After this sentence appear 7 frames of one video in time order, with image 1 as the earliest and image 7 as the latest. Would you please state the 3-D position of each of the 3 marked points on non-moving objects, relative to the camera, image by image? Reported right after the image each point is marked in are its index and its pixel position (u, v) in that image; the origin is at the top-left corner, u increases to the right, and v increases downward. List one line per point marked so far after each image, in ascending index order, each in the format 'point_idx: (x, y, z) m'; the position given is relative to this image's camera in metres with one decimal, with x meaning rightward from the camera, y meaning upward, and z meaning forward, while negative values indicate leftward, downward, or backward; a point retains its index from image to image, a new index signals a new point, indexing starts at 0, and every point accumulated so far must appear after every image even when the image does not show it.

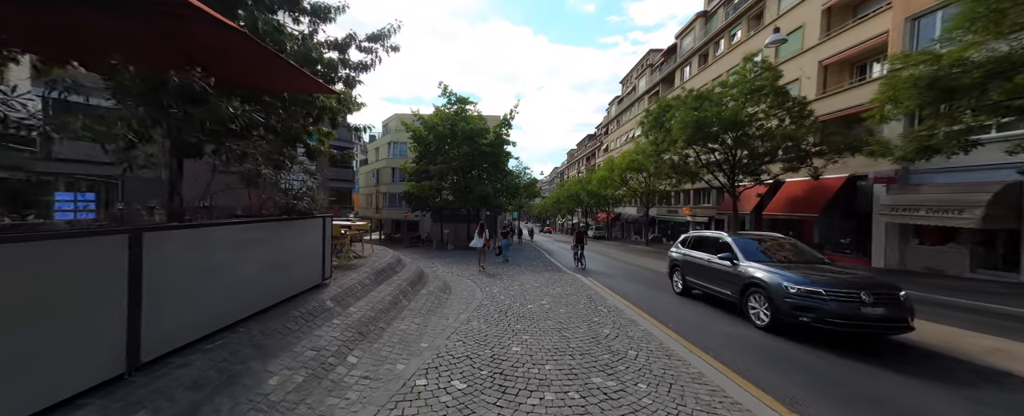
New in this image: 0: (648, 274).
0: (+6.3, -3.0, +14.0) m
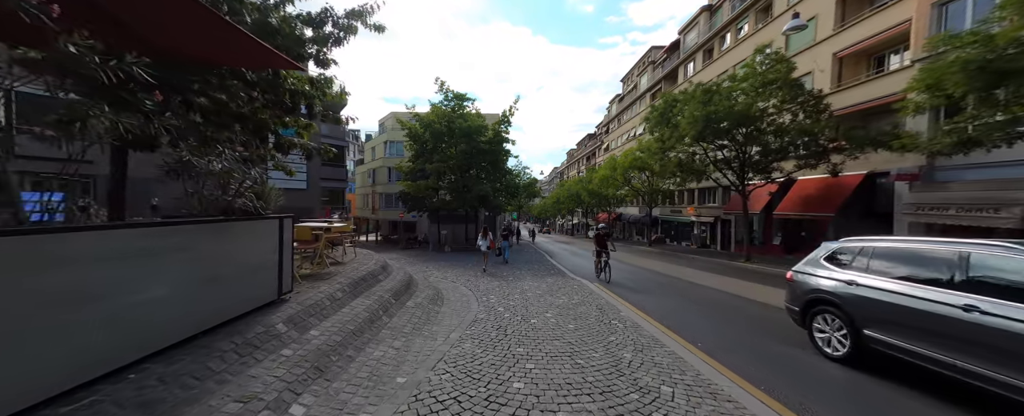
0: (+6.3, -3.0, +13.2) m
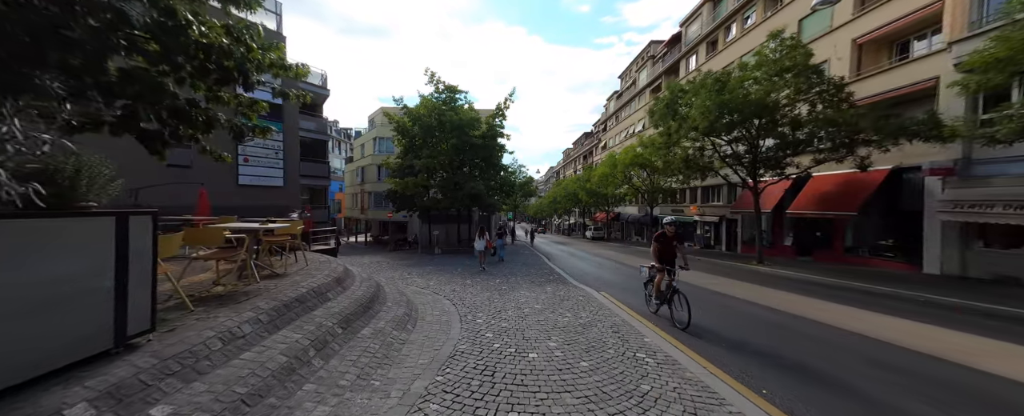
0: (+6.1, -2.9, +11.9) m
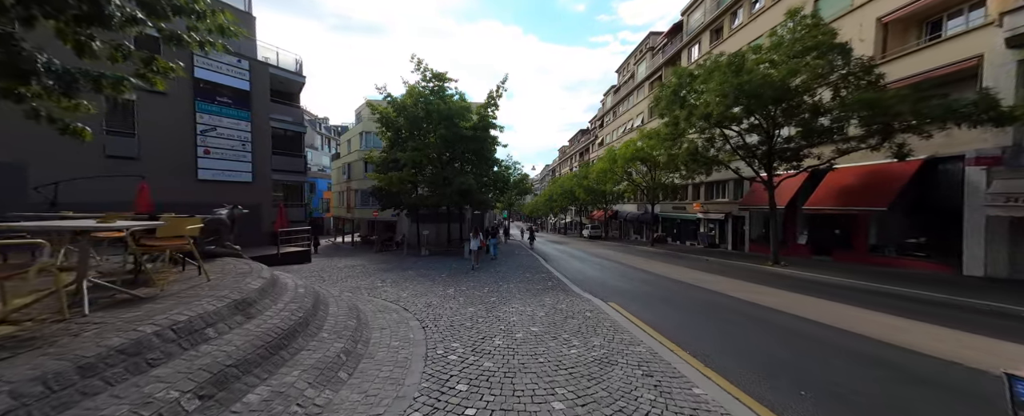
0: (+5.8, -2.8, +10.5) m
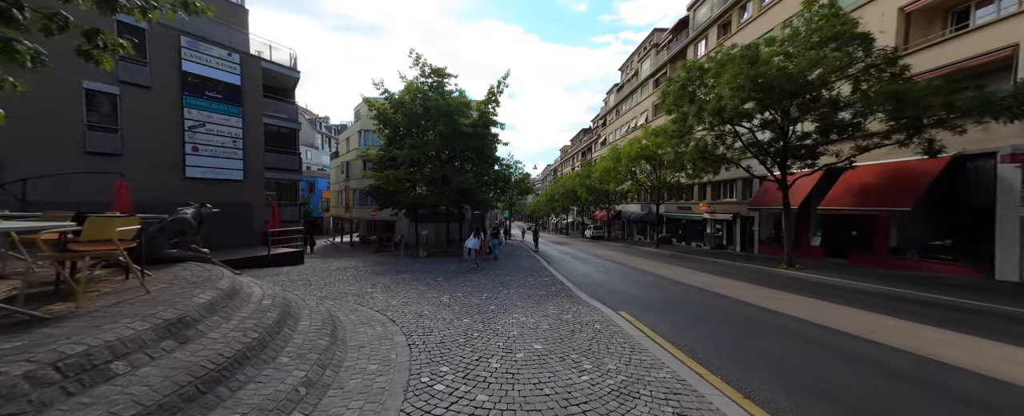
0: (+5.9, -2.7, +9.8) m
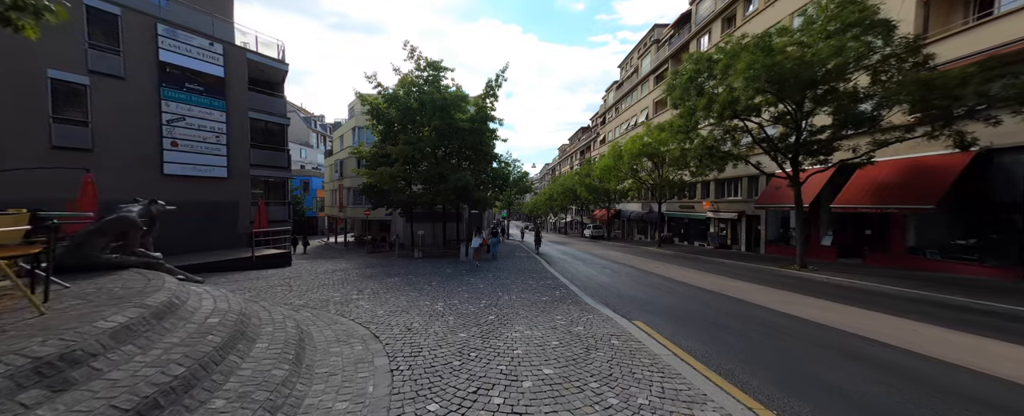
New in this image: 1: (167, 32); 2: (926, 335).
0: (+5.9, -2.7, +9.1) m
1: (-15.0, +7.6, +13.1) m
2: (+8.2, -2.5, +5.9) m
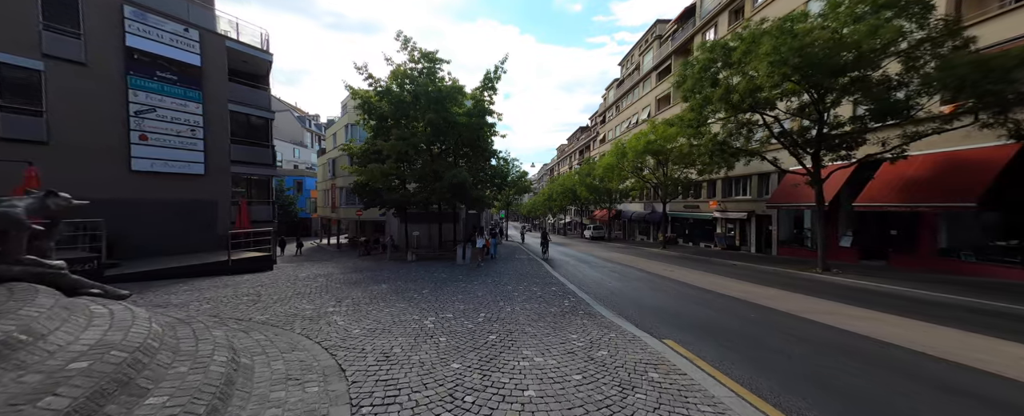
0: (+5.9, -2.6, +8.1) m
1: (-15.0, +7.7, +11.9) m
2: (+8.2, -2.4, +5.0) m
